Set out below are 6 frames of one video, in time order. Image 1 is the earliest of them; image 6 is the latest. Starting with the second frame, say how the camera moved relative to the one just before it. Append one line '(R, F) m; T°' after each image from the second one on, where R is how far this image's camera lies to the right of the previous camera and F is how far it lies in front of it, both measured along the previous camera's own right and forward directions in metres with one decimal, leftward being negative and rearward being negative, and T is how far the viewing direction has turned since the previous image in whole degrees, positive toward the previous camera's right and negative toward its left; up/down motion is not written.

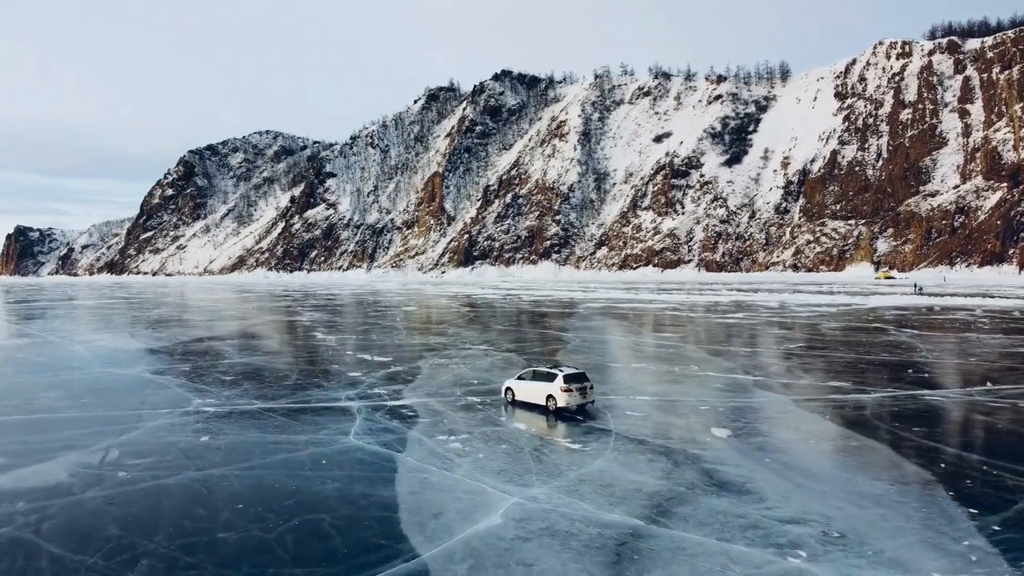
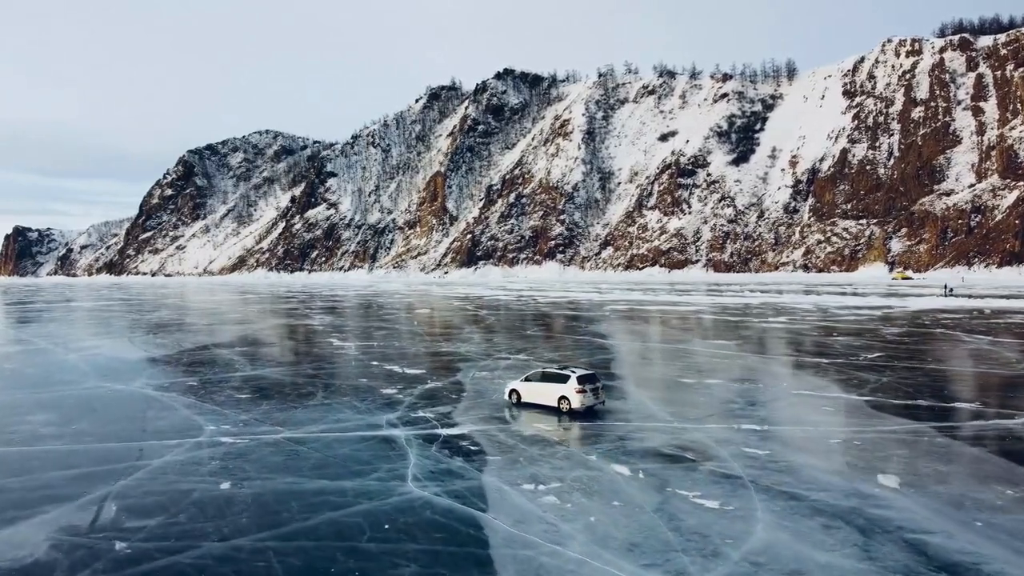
(-1.0, +1.7) m; 0°
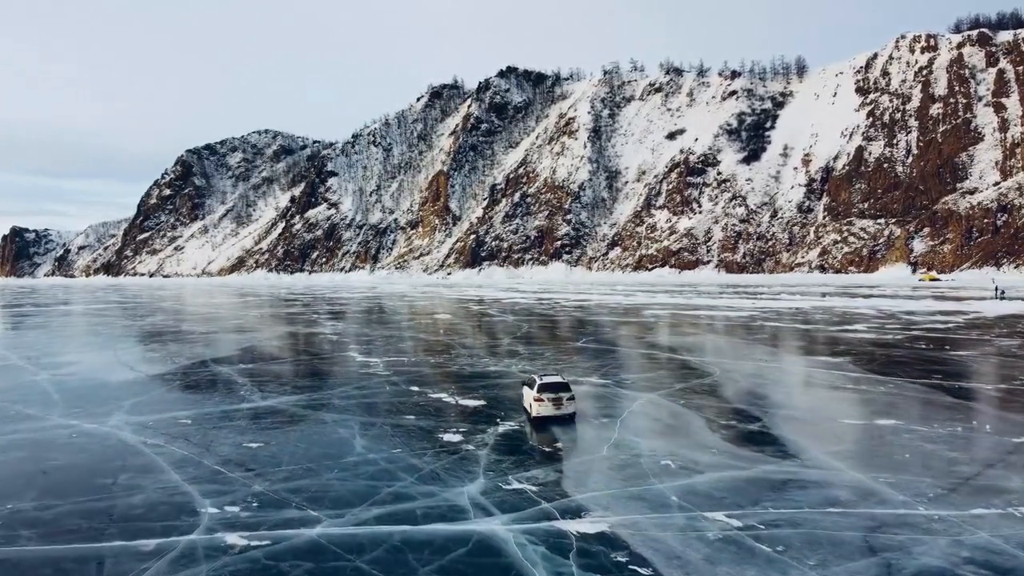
(-1.3, +3.0) m; 0°
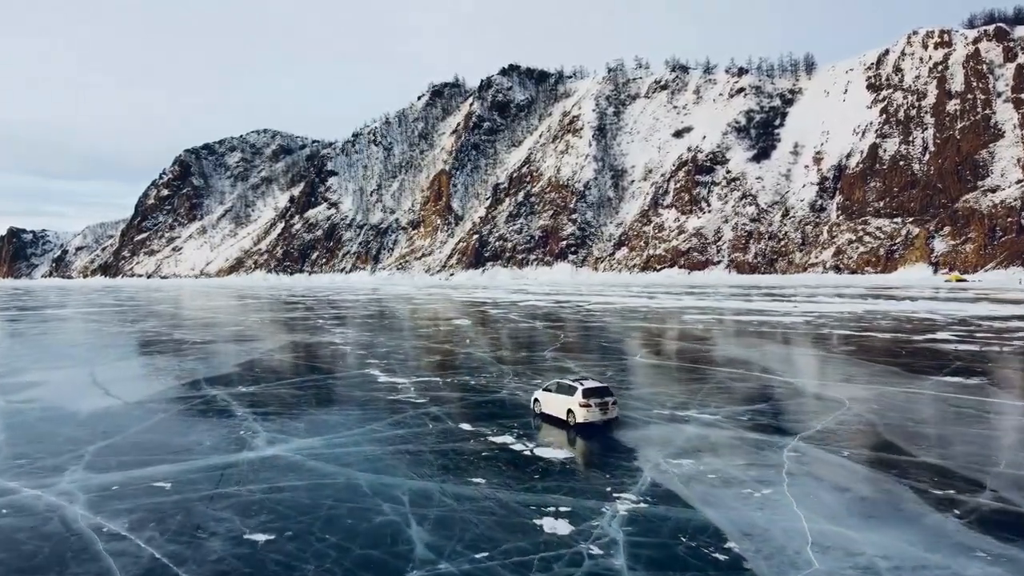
(-1.1, +2.7) m; 0°
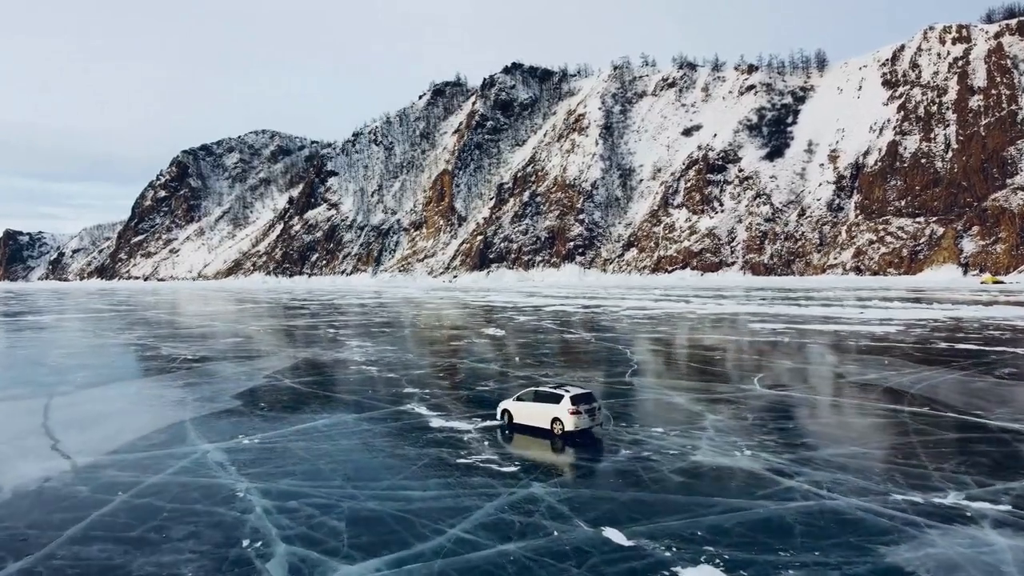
(-1.4, +3.5) m; 0°
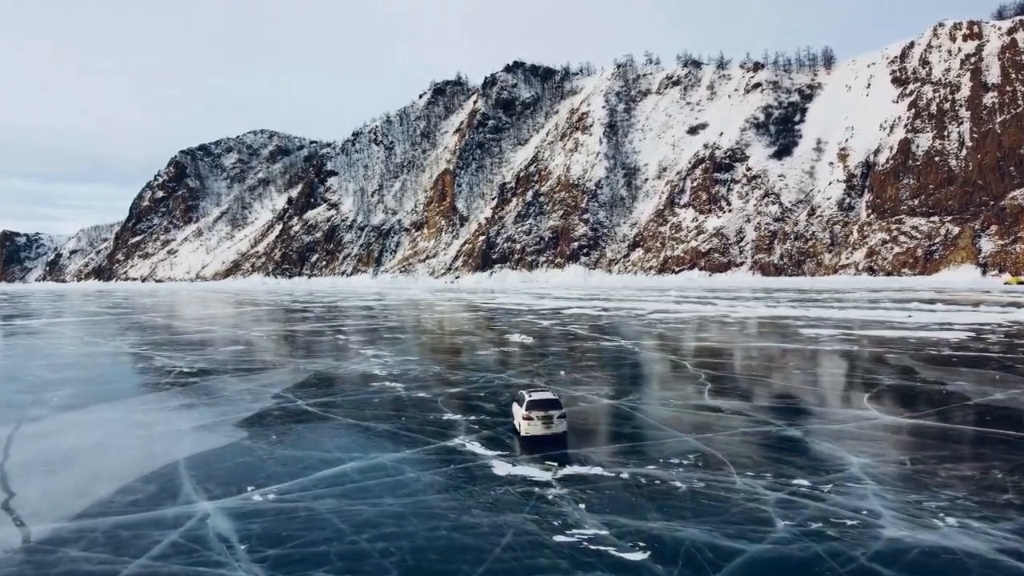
(-0.9, +2.1) m; 0°
